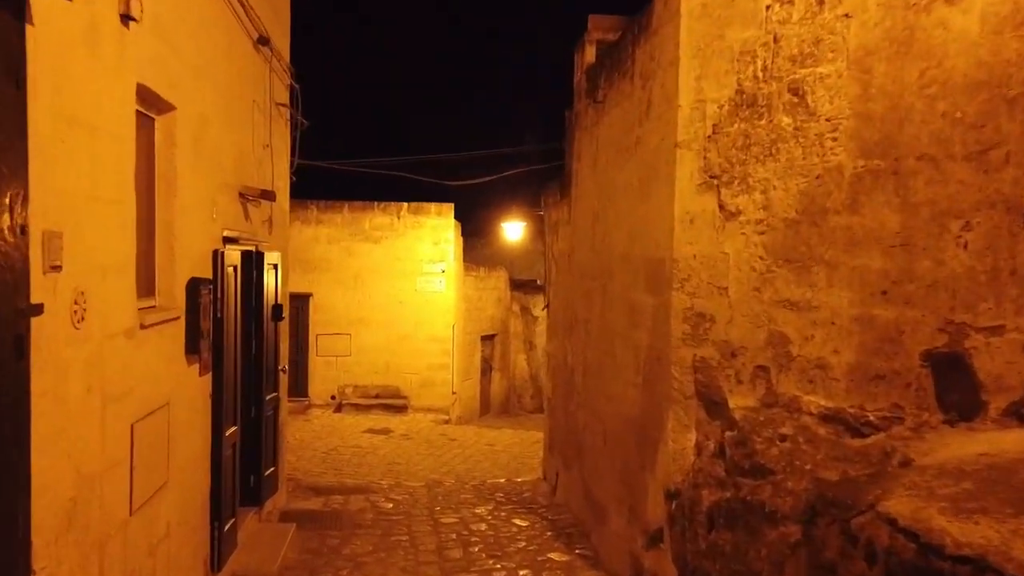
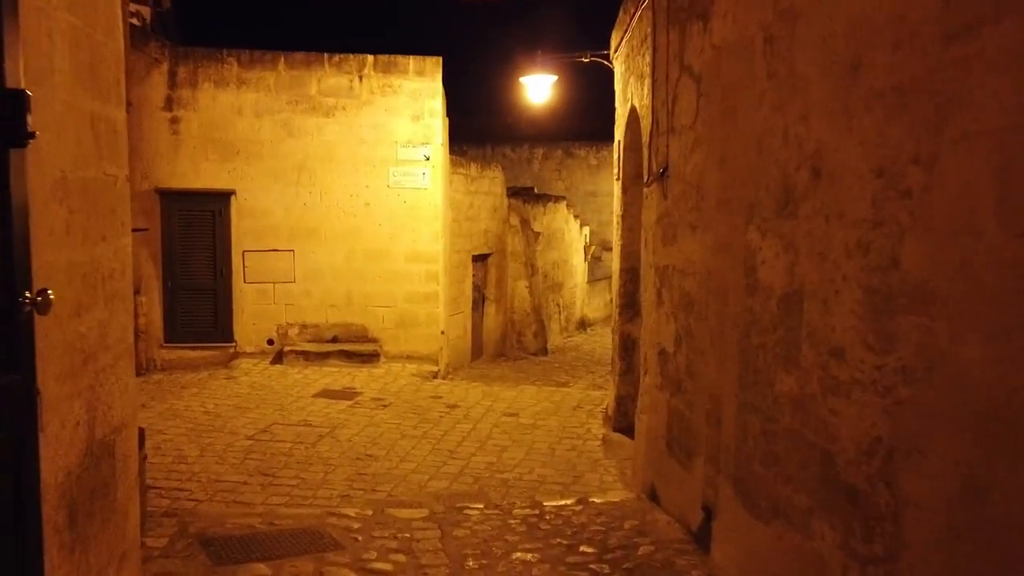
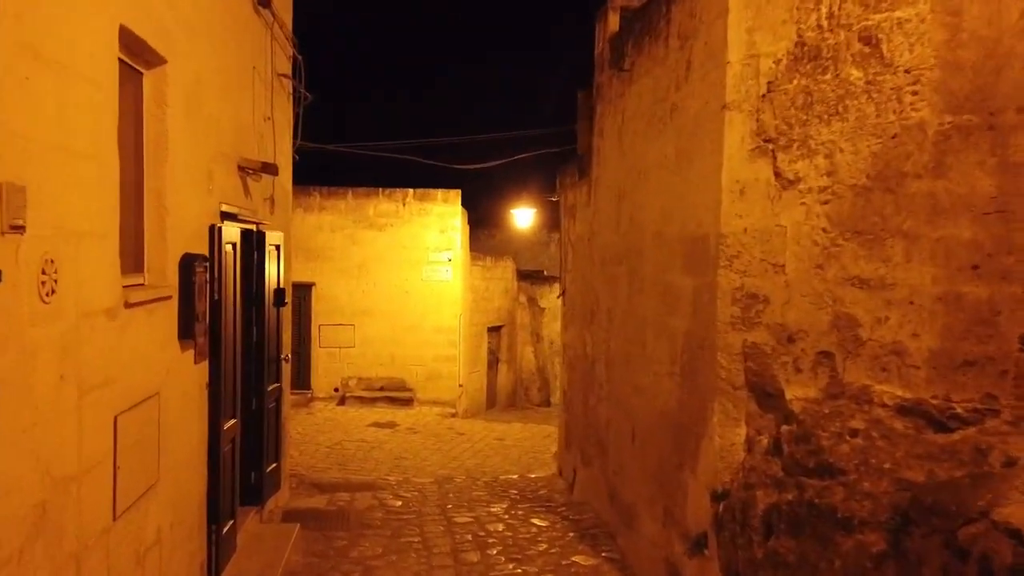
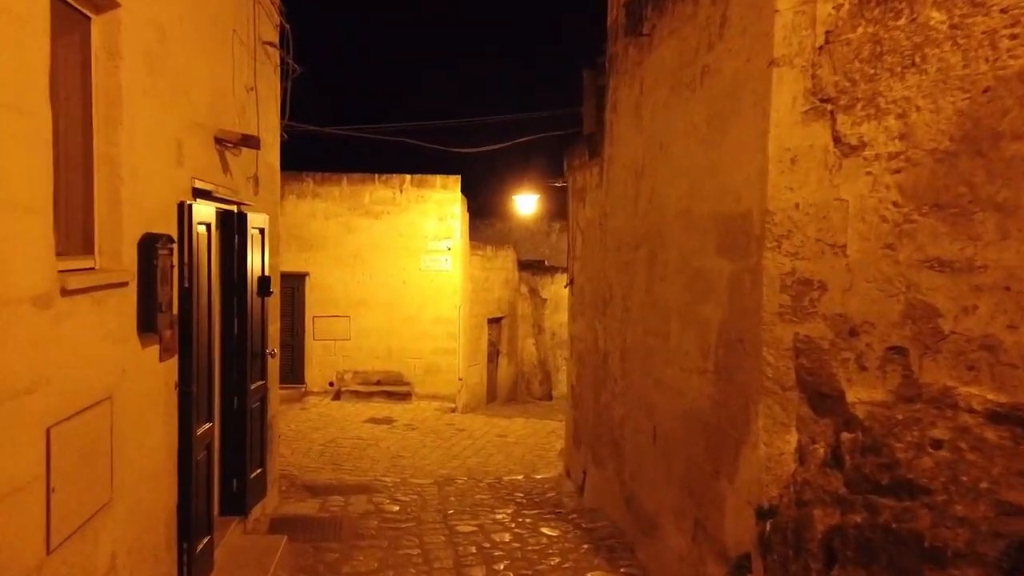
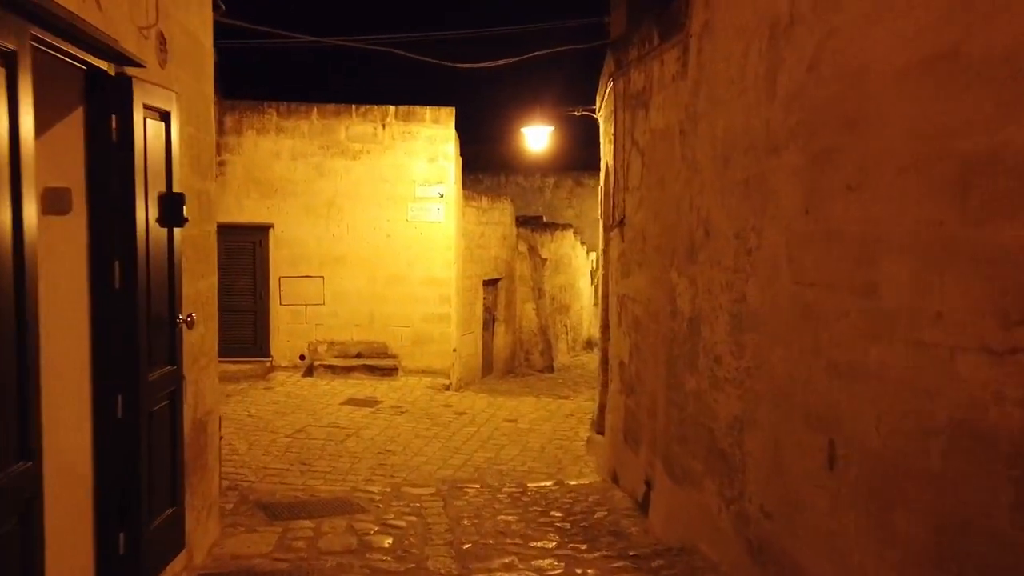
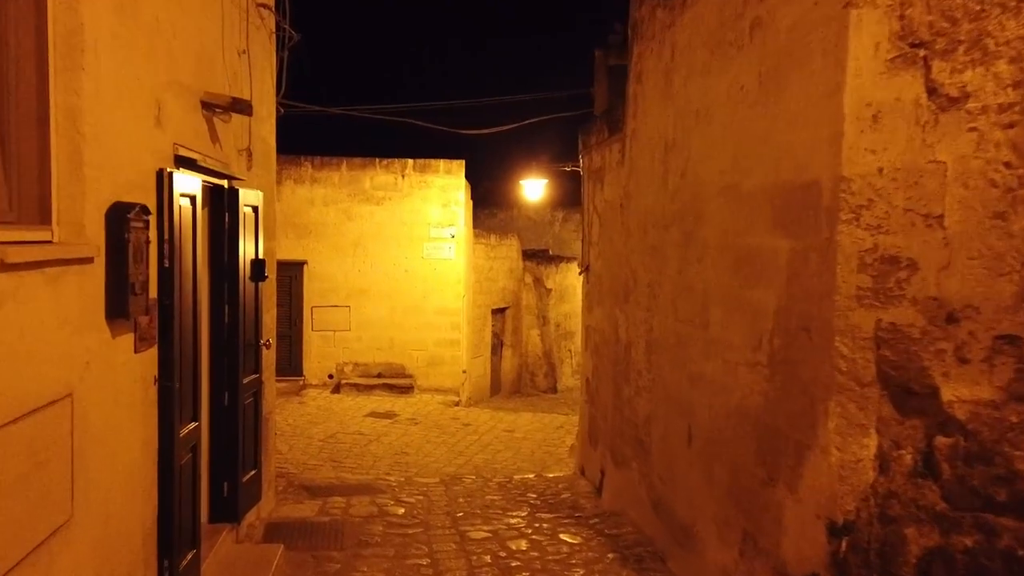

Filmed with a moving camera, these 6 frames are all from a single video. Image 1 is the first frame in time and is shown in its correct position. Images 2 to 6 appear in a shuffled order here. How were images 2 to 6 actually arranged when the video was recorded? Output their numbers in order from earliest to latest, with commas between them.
3, 4, 6, 5, 2
